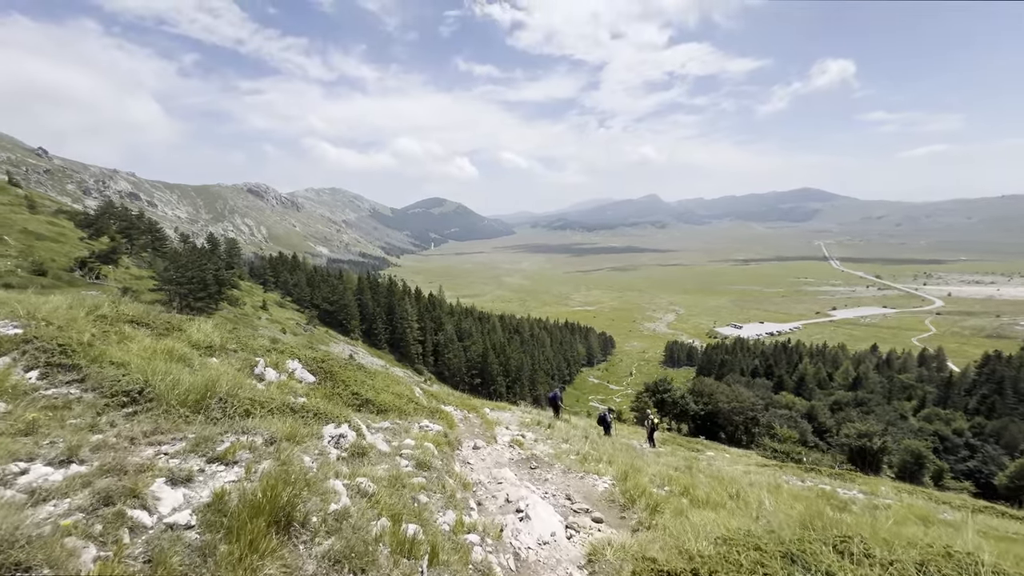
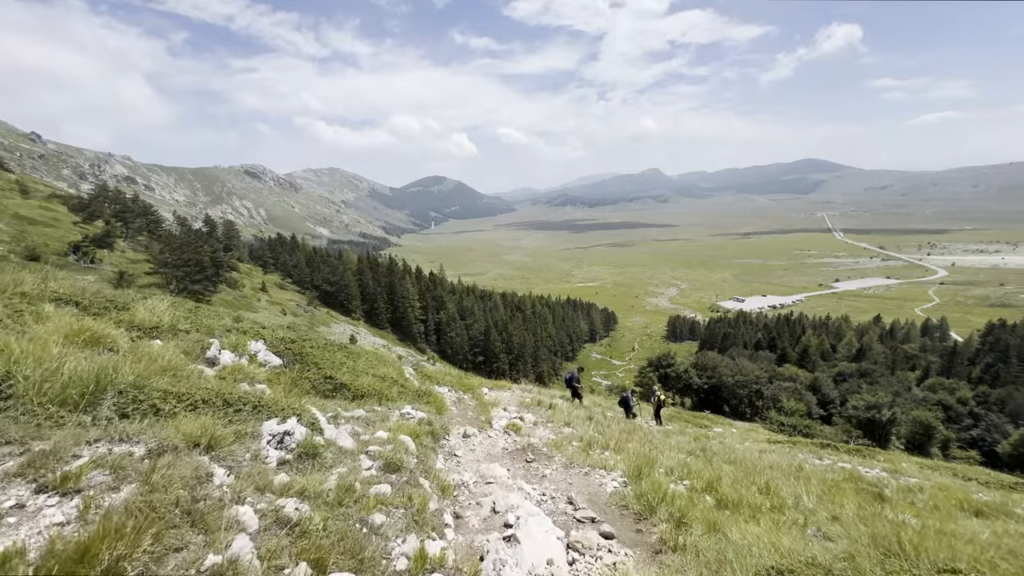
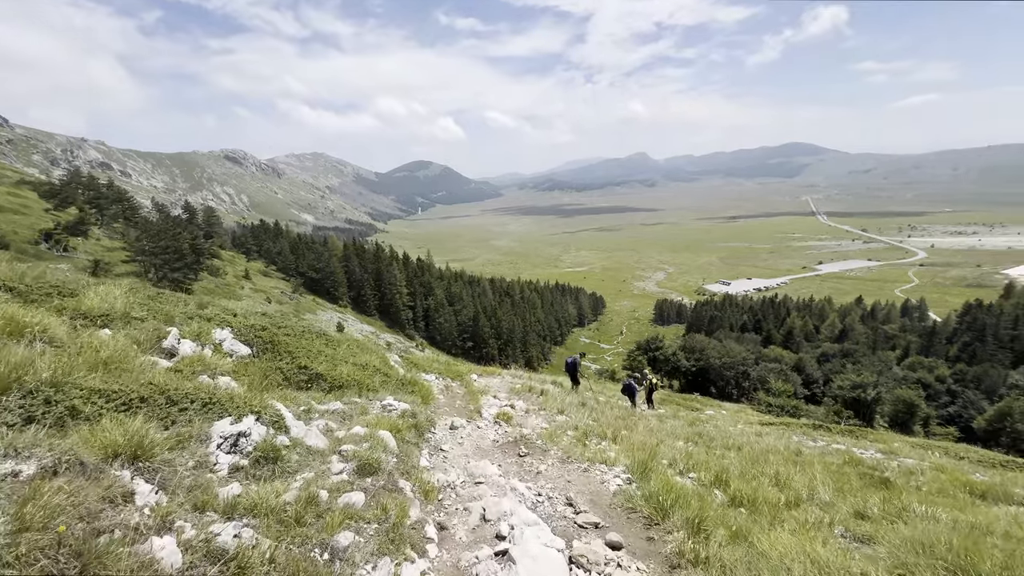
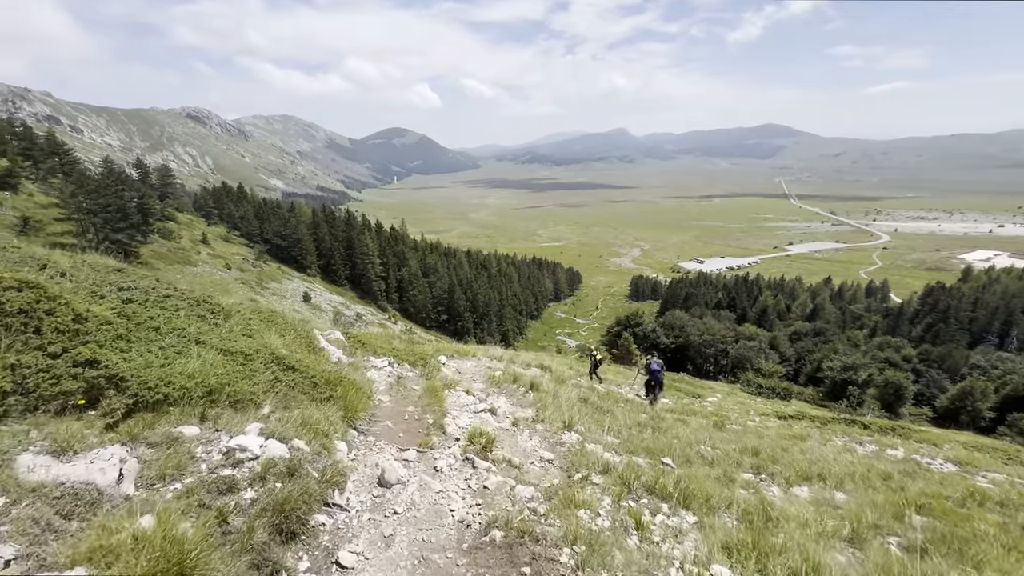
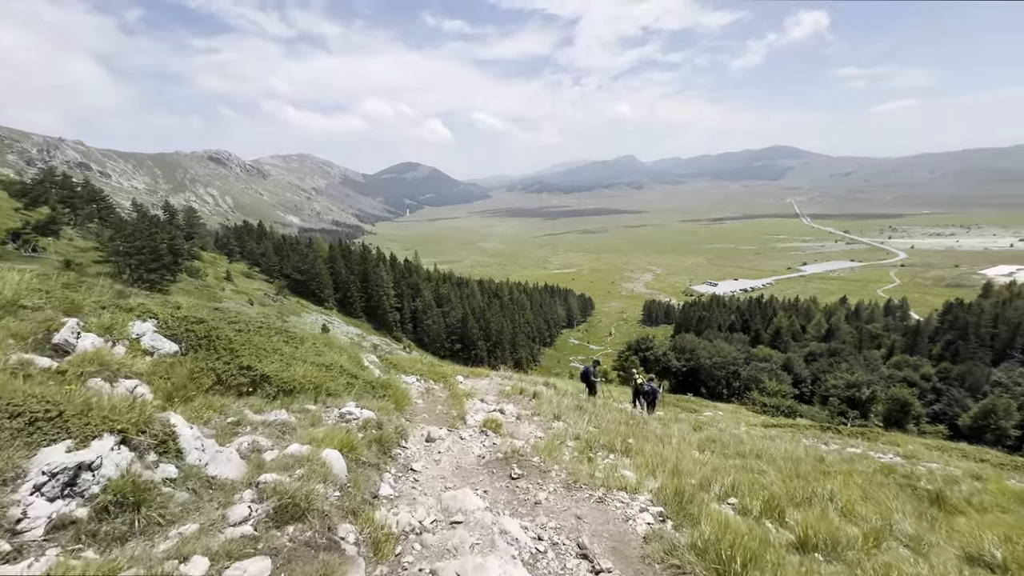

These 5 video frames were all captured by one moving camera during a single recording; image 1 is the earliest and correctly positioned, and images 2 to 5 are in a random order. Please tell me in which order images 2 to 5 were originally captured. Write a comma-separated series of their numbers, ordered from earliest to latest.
2, 3, 5, 4
